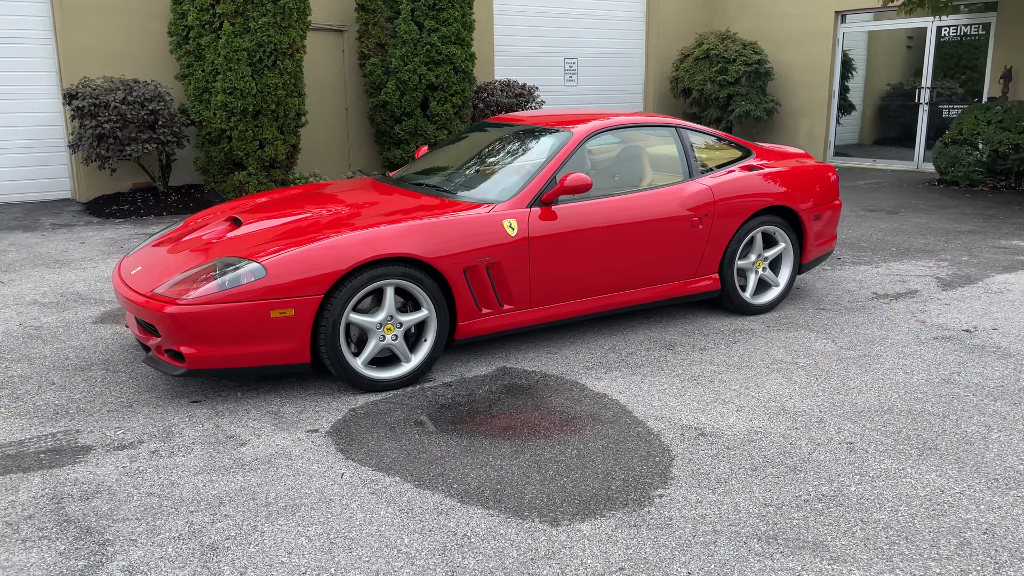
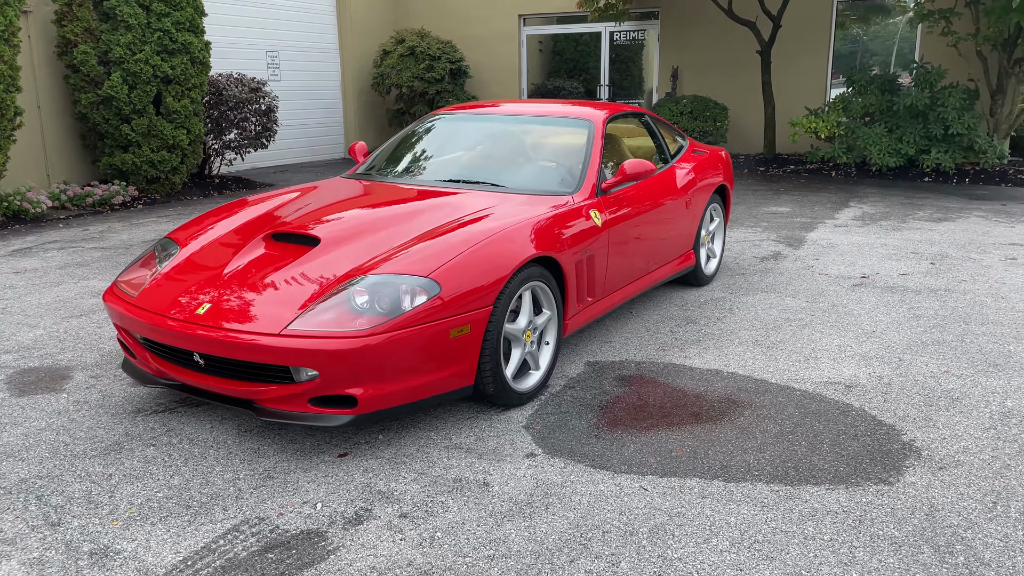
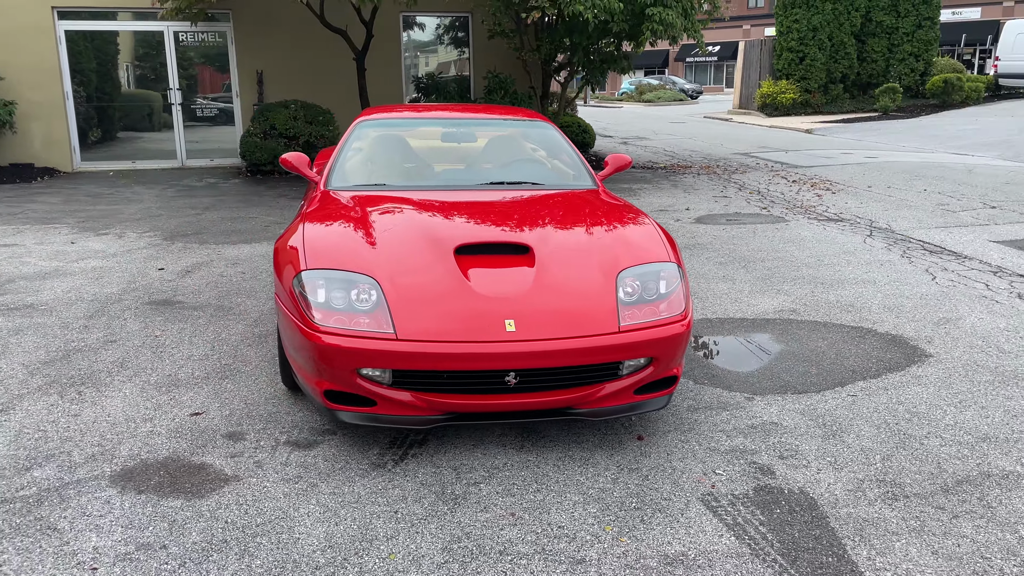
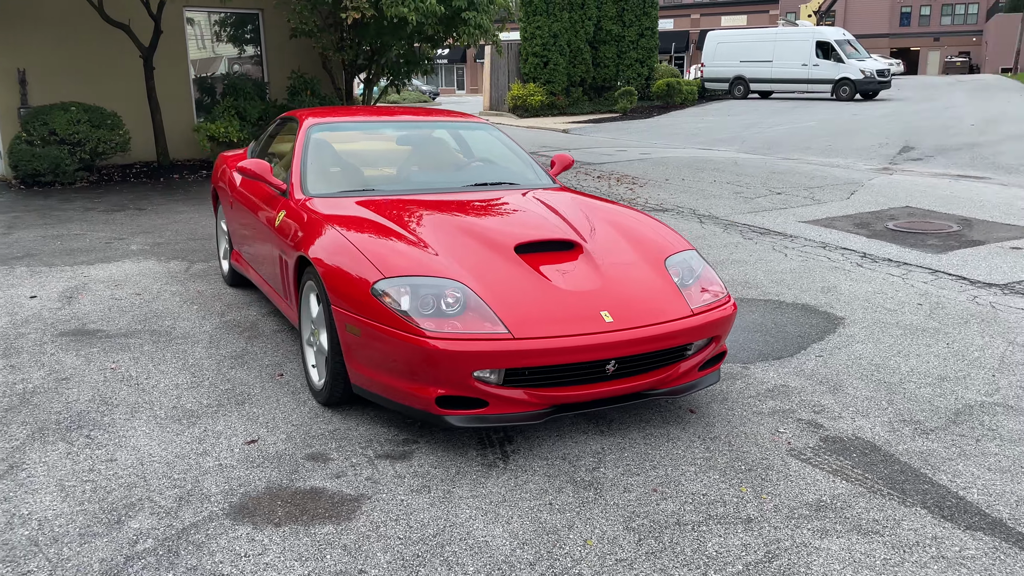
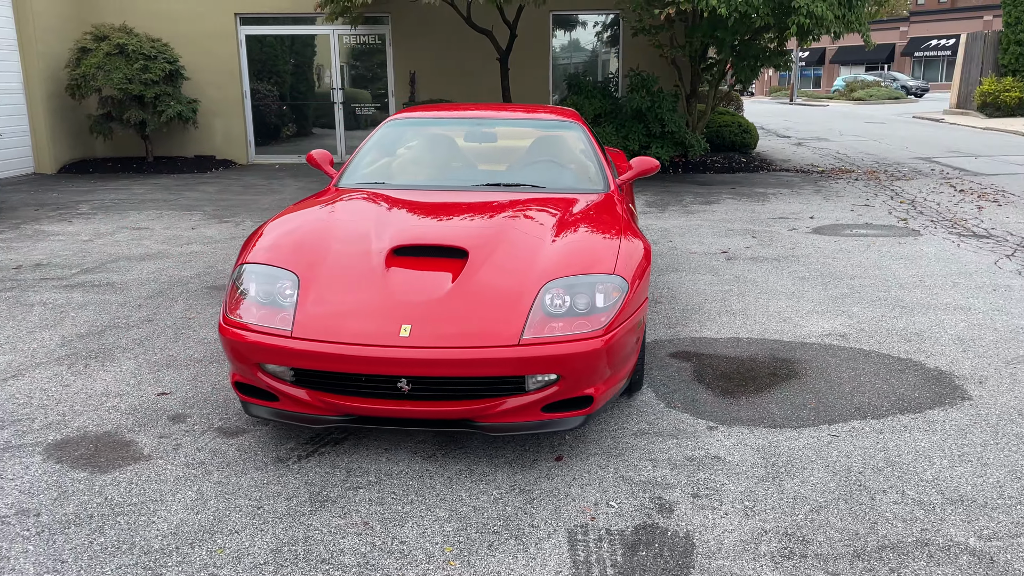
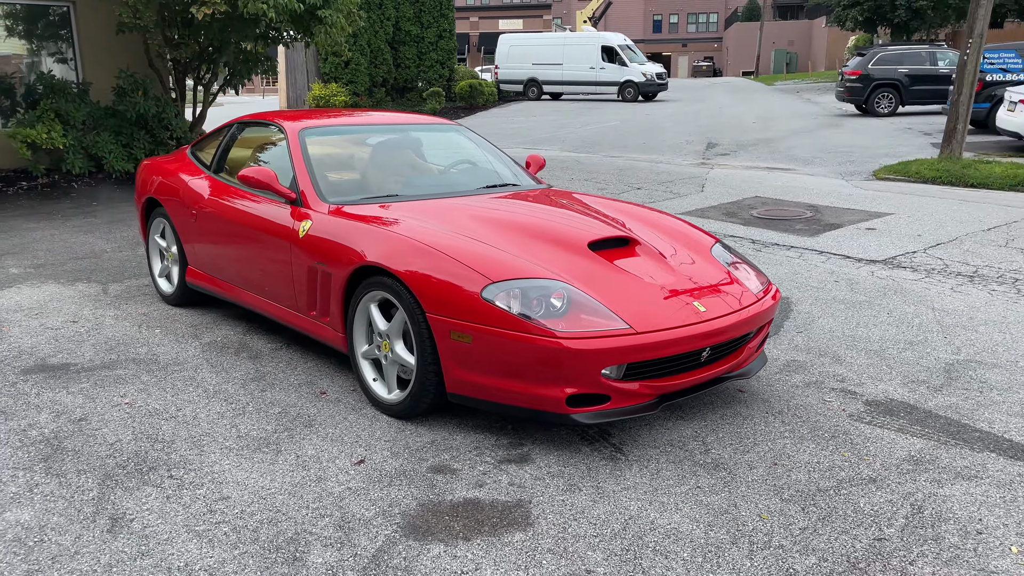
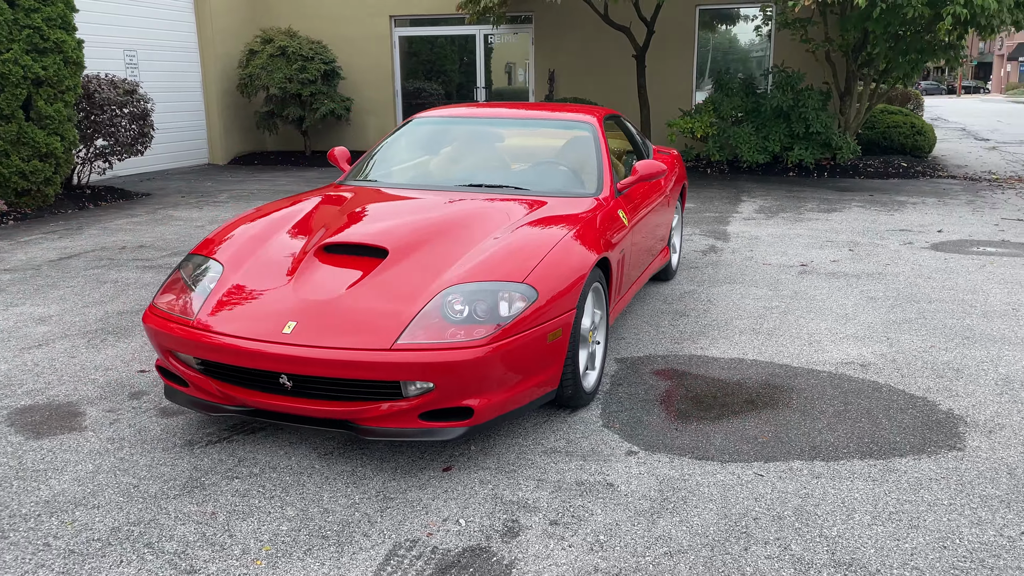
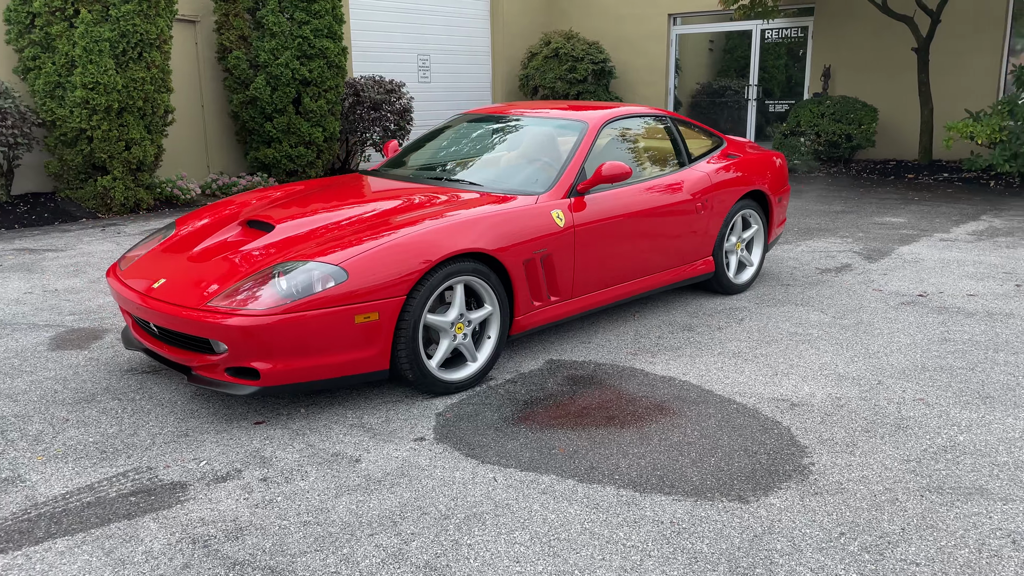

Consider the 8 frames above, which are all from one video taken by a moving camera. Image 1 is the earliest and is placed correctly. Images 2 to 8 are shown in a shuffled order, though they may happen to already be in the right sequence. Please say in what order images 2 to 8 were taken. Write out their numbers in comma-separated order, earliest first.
8, 2, 7, 5, 3, 4, 6
